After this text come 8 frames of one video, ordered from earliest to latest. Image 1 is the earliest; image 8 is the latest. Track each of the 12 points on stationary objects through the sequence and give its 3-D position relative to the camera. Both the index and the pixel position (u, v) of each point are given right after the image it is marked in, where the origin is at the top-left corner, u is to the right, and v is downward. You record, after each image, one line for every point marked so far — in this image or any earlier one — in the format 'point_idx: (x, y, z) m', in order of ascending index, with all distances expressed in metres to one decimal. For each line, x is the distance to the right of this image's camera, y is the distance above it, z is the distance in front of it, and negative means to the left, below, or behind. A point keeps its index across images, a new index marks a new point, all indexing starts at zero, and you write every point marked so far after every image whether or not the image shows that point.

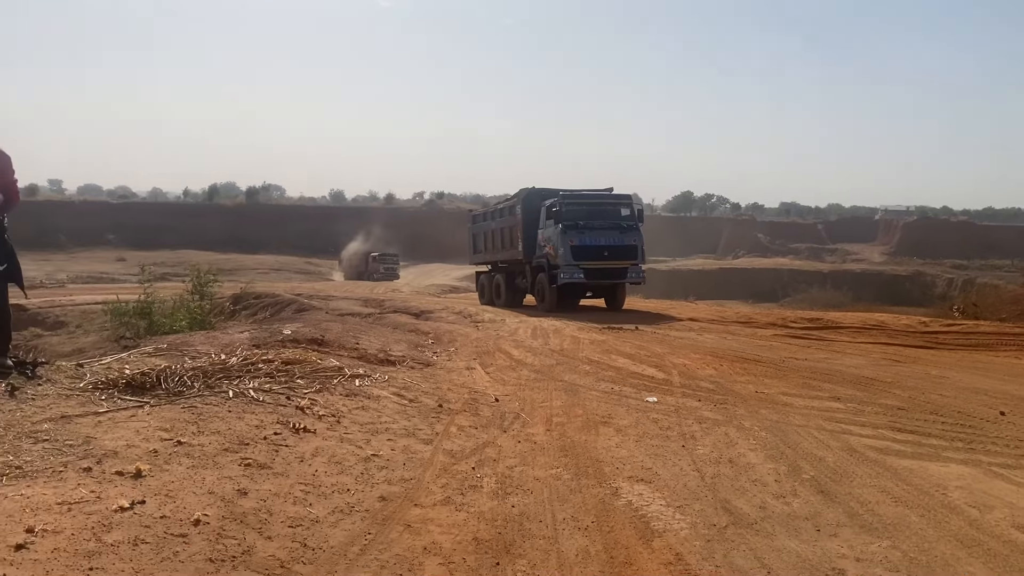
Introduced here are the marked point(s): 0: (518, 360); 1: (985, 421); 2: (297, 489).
0: (+0.1, -0.9, +11.2) m
1: (+4.6, -1.3, +8.3) m
2: (-1.4, -1.3, +5.5) m
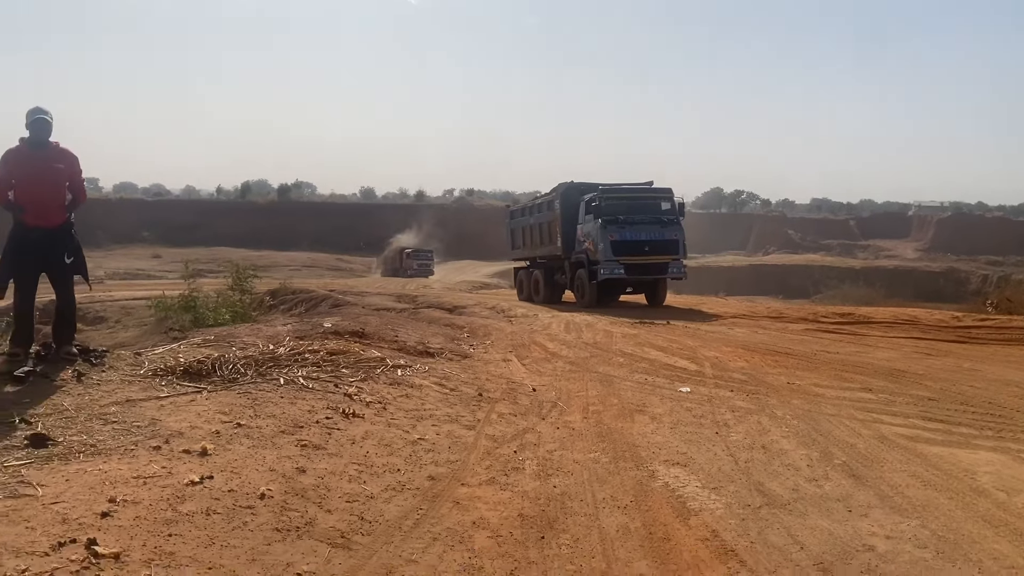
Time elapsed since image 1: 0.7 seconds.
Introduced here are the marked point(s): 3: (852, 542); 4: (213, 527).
0: (+0.6, -0.9, +11.5) m
1: (+5.0, -1.2, +8.4) m
2: (-1.1, -1.2, +5.8) m
3: (+2.1, -1.6, +5.2) m
4: (-1.6, -1.3, +4.6) m
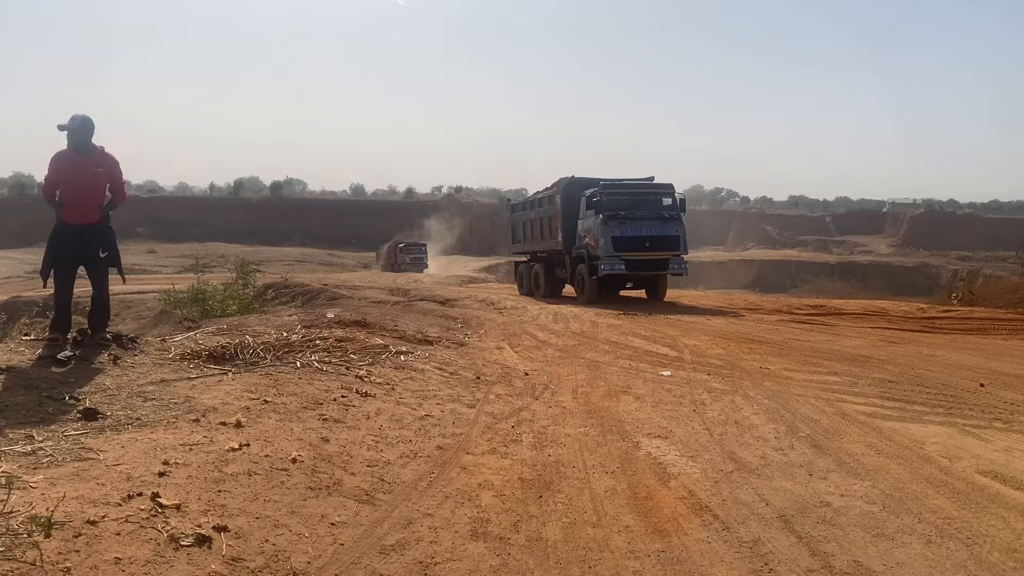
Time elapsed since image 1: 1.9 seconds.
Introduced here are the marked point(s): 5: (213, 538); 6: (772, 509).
0: (+0.5, -0.8, +12.2) m
1: (+5.0, -1.1, +9.2) m
2: (-1.1, -1.2, +6.5) m
3: (+2.1, -1.5, +6.0) m
4: (-1.6, -1.2, +5.3) m
5: (-1.6, -1.3, +4.5) m
6: (+1.8, -1.5, +5.8) m
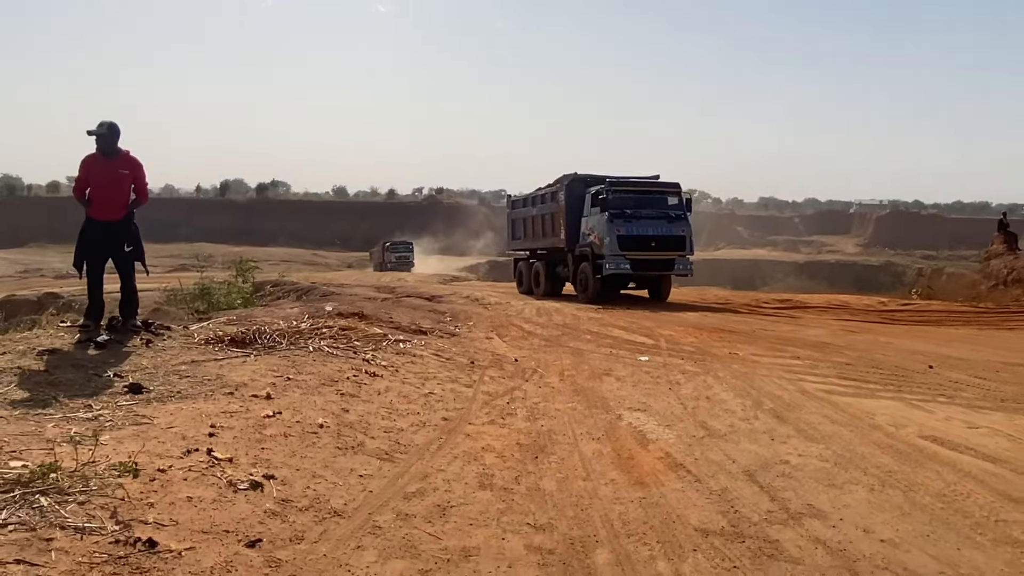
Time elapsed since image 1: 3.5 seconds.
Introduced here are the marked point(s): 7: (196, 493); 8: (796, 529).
0: (+0.3, -0.7, +13.0) m
1: (+4.9, -1.0, +10.2) m
2: (-1.1, -1.1, +7.3) m
3: (+2.1, -1.4, +6.9) m
4: (-1.6, -1.1, +6.1) m
5: (-1.6, -1.2, +5.3) m
6: (+1.8, -1.4, +6.6) m
7: (-1.9, -1.2, +5.0) m
8: (+1.8, -1.5, +5.3) m
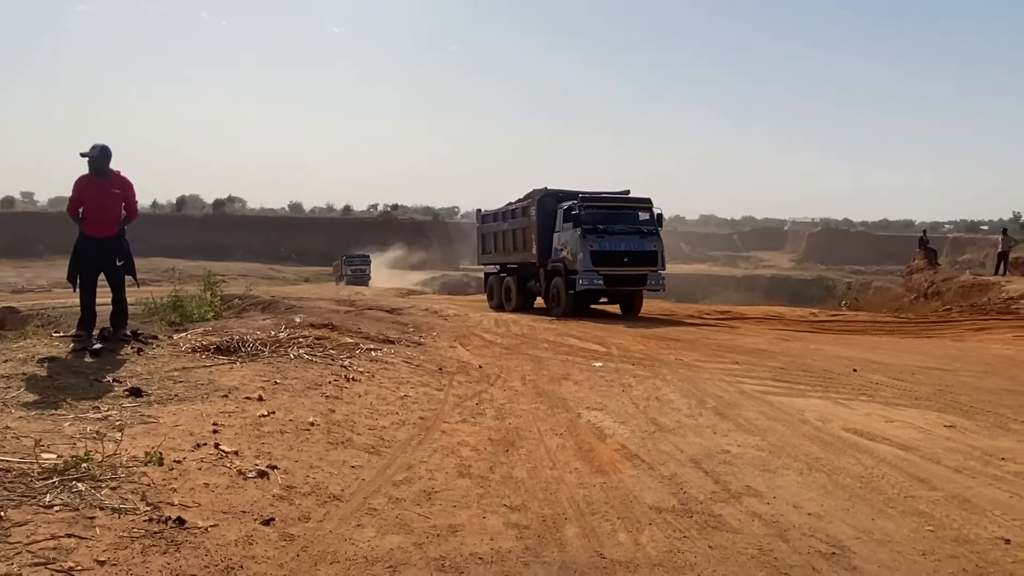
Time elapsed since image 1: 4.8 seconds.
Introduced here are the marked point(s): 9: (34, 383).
0: (-0.3, -0.9, +13.8) m
1: (+4.4, -1.2, +11.2) m
2: (-1.4, -1.2, +8.0) m
3: (+1.9, -1.5, +7.7) m
4: (-1.8, -1.2, +6.7) m
5: (-1.7, -1.3, +6.0) m
6: (+1.5, -1.5, +7.5) m
7: (-2.0, -1.3, +5.6) m
8: (+1.6, -1.6, +6.2) m
9: (-4.2, -0.8, +7.4) m
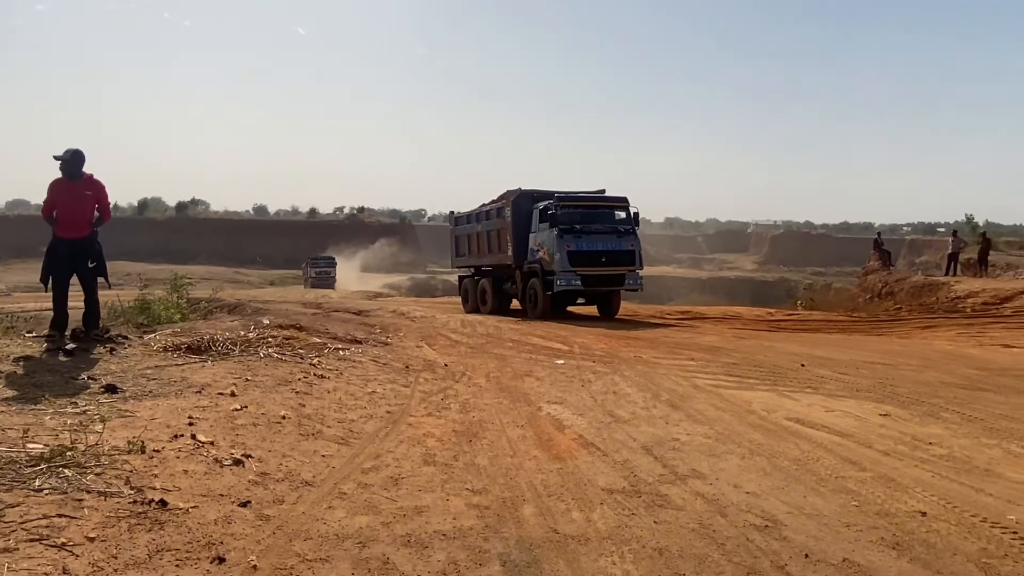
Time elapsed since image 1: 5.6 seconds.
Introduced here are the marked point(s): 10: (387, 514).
0: (-0.9, -0.9, +14.2) m
1: (+3.9, -1.1, +11.8) m
2: (-1.8, -1.2, +8.4) m
3: (+1.5, -1.4, +8.2) m
4: (-2.1, -1.2, +7.1) m
5: (-2.0, -1.3, +6.3) m
6: (+1.2, -1.4, +8.0) m
7: (-2.3, -1.2, +5.9) m
8: (+1.3, -1.6, +6.7) m
9: (-4.5, -0.8, +7.6) m
10: (-0.9, -1.6, +5.8) m
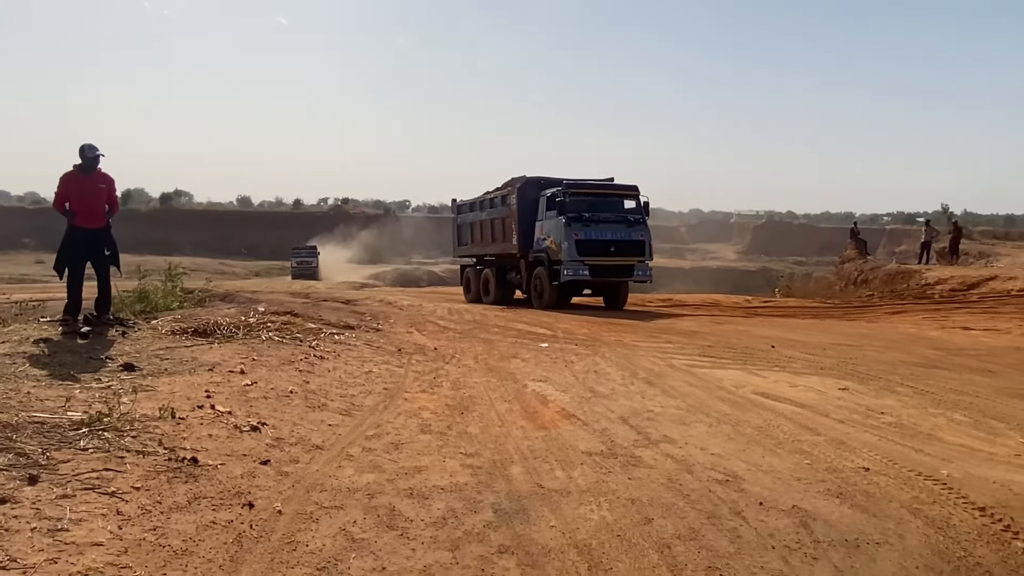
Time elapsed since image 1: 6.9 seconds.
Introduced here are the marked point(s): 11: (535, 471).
0: (-1.2, -0.7, +14.9) m
1: (+3.7, -0.9, +12.6) m
2: (-1.9, -1.0, +9.0) m
3: (+1.4, -1.3, +9.0) m
4: (-2.2, -1.1, +7.7) m
5: (-2.1, -1.2, +7.0) m
6: (+1.1, -1.3, +8.7) m
7: (-2.3, -1.1, +6.6) m
8: (+1.3, -1.4, +7.4) m
9: (-4.6, -0.7, +8.2) m
10: (-0.9, -1.4, +6.5) m
11: (+0.2, -1.5, +6.8) m
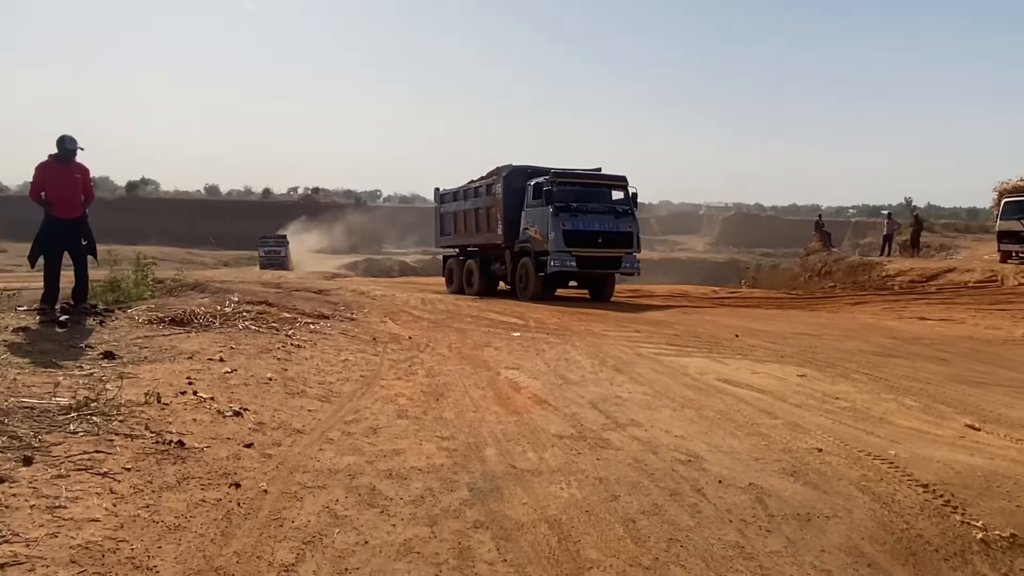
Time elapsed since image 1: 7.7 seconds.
0: (-1.7, -0.5, +15.1) m
1: (+3.3, -0.8, +13.1) m
2: (-2.2, -0.9, +9.3) m
3: (+1.1, -1.2, +9.3) m
4: (-2.4, -1.0, +8.0) m
5: (-2.3, -1.1, +7.2) m
6: (+0.8, -1.2, +9.1) m
7: (-2.5, -1.0, +6.8) m
8: (+1.0, -1.3, +7.8) m
9: (-4.9, -0.6, +8.4) m
10: (-1.1, -1.3, +6.8) m
11: (0.0, -1.4, +7.1) m
